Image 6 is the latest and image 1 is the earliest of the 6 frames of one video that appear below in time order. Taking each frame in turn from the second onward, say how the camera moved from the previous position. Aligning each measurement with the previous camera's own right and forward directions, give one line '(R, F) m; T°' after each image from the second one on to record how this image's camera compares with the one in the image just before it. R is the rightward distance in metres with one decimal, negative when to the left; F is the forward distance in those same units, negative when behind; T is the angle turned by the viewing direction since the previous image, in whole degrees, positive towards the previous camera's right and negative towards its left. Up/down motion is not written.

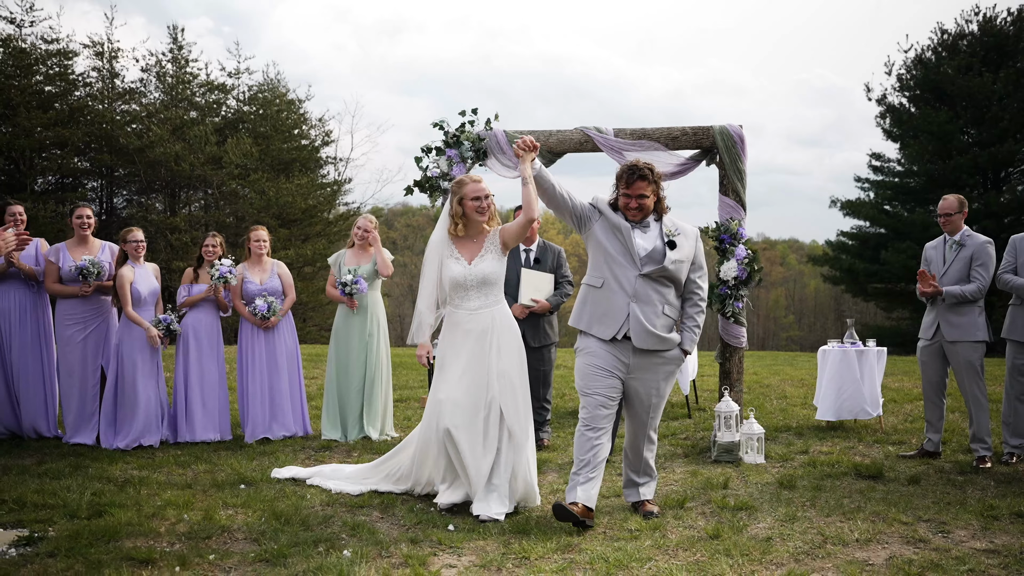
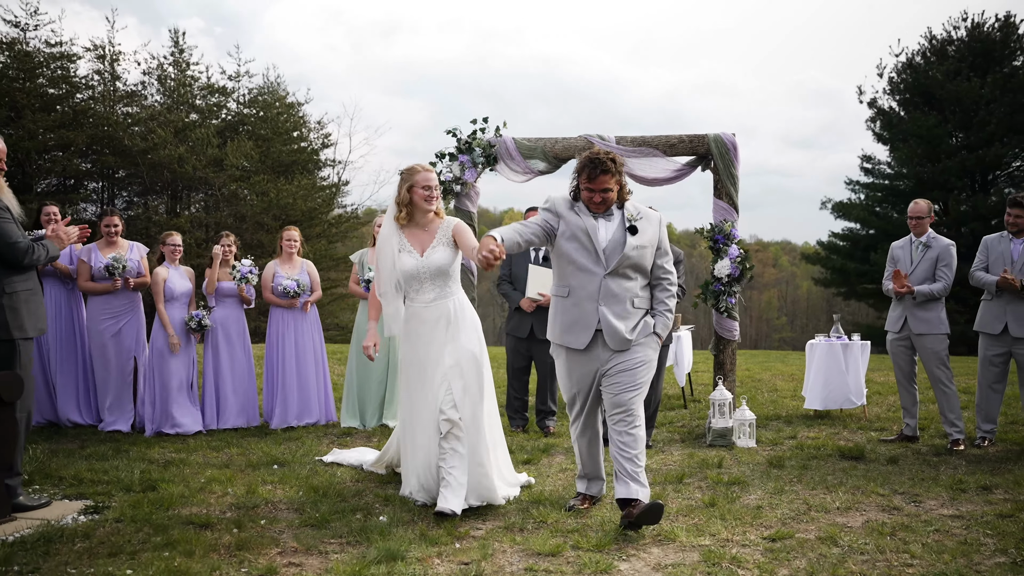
(-0.1, -0.5) m; 0°
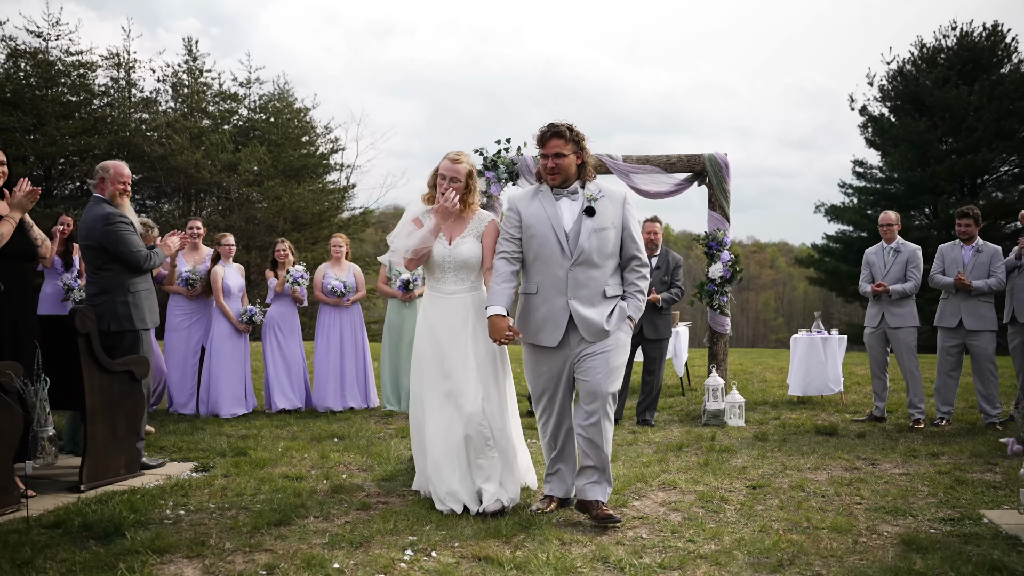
(-0.2, -1.0) m; 0°
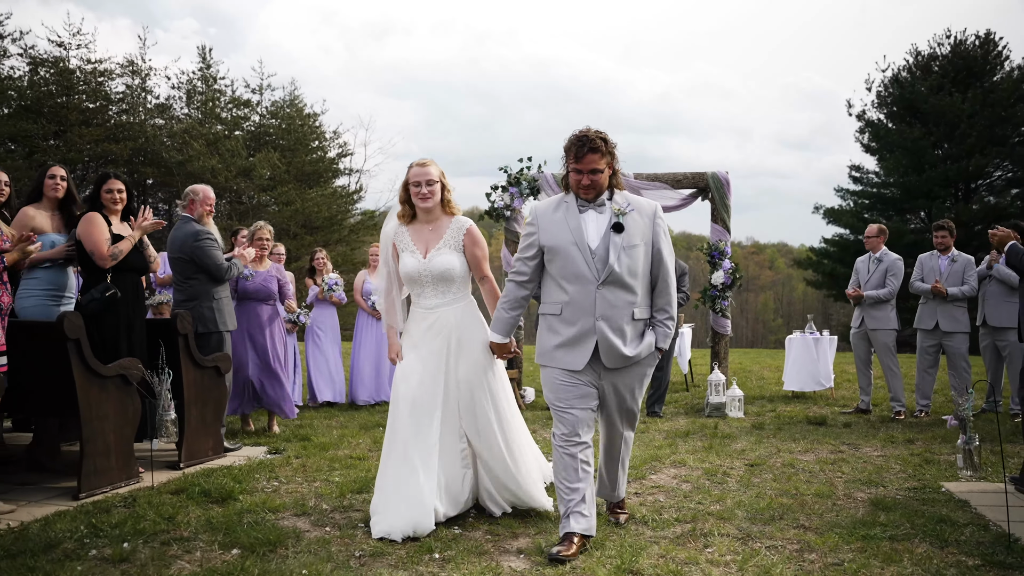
(-0.2, -0.9) m; 0°
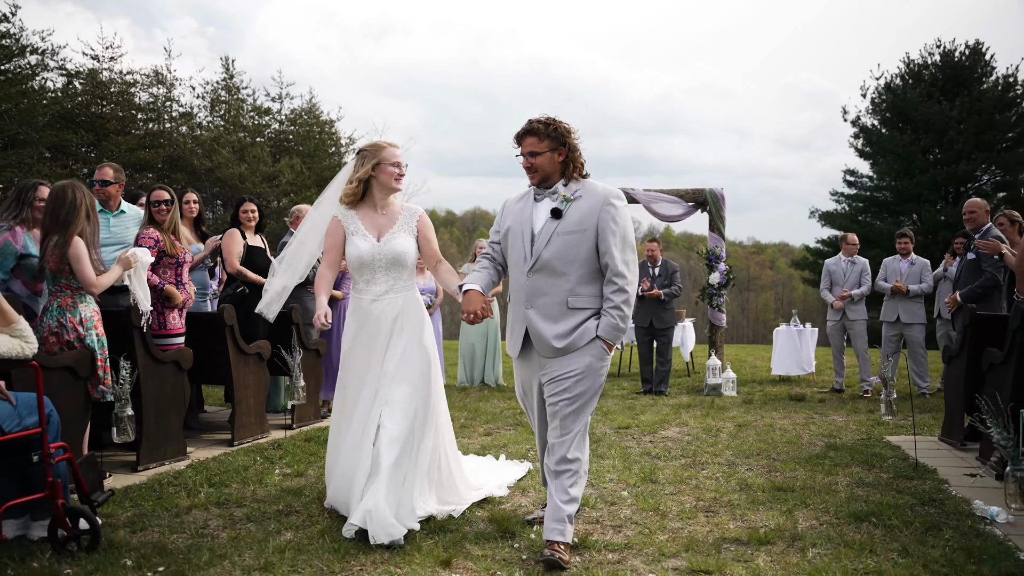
(-0.3, -1.6) m; 0°
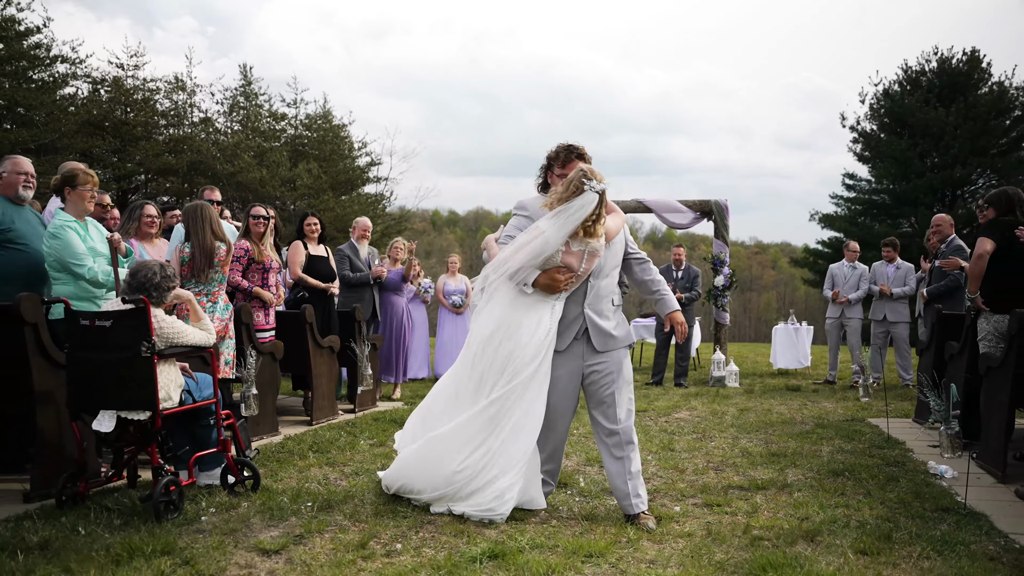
(-0.3, -1.1) m; 0°
